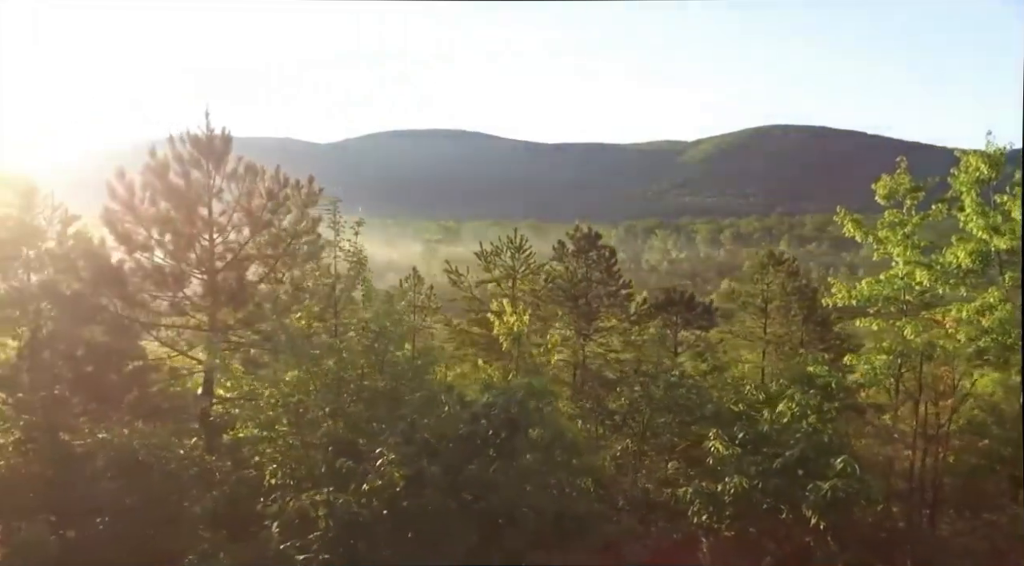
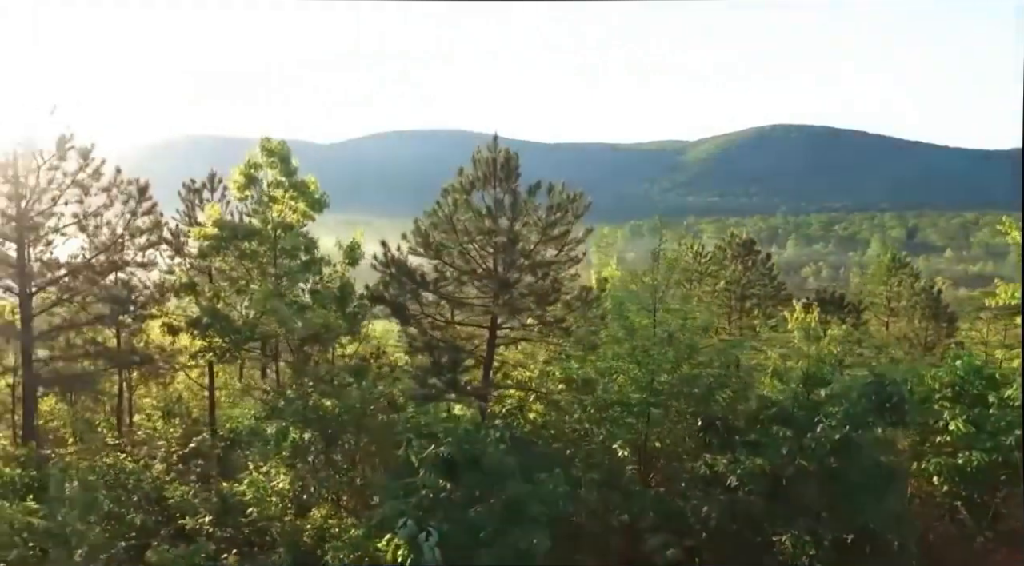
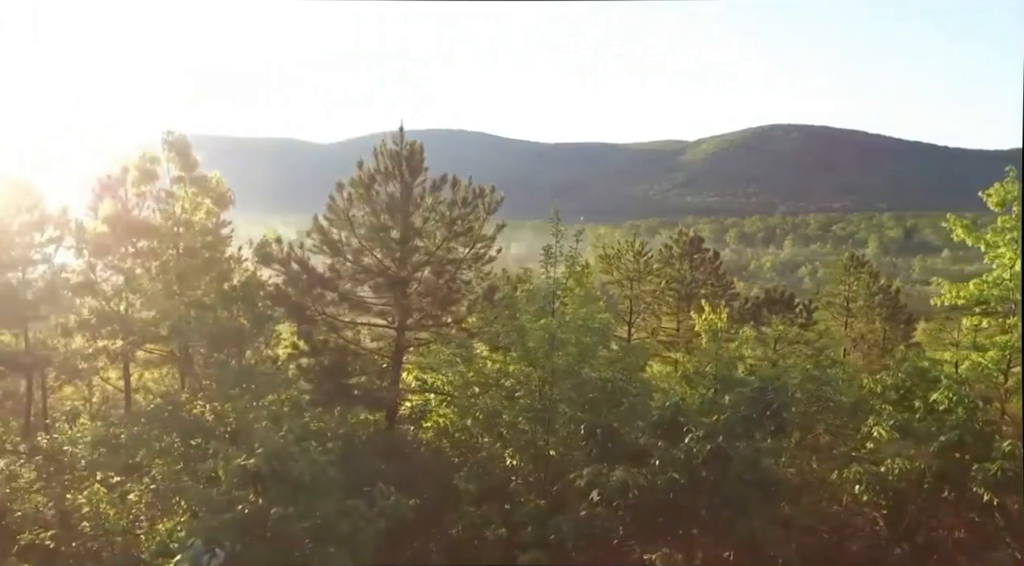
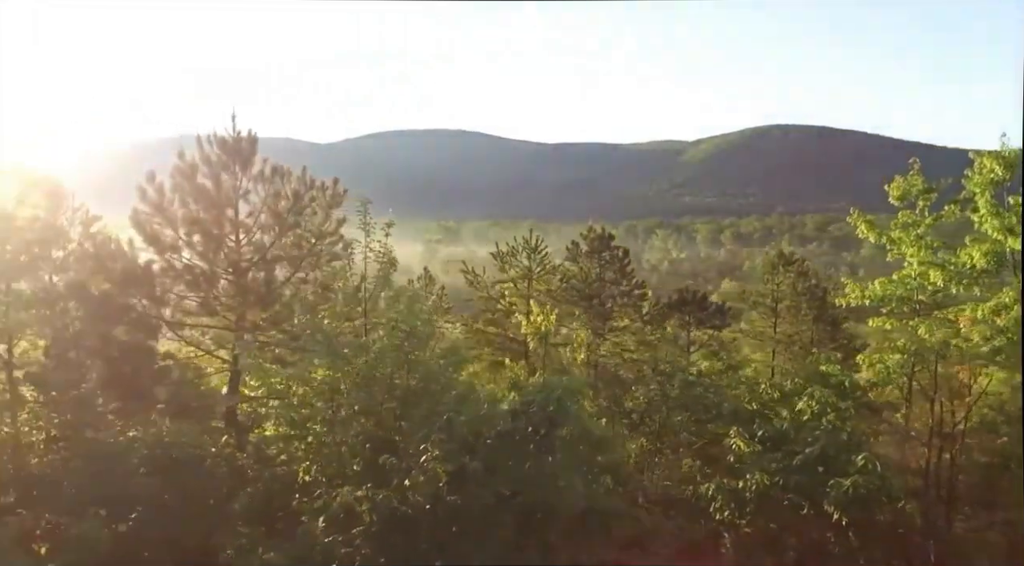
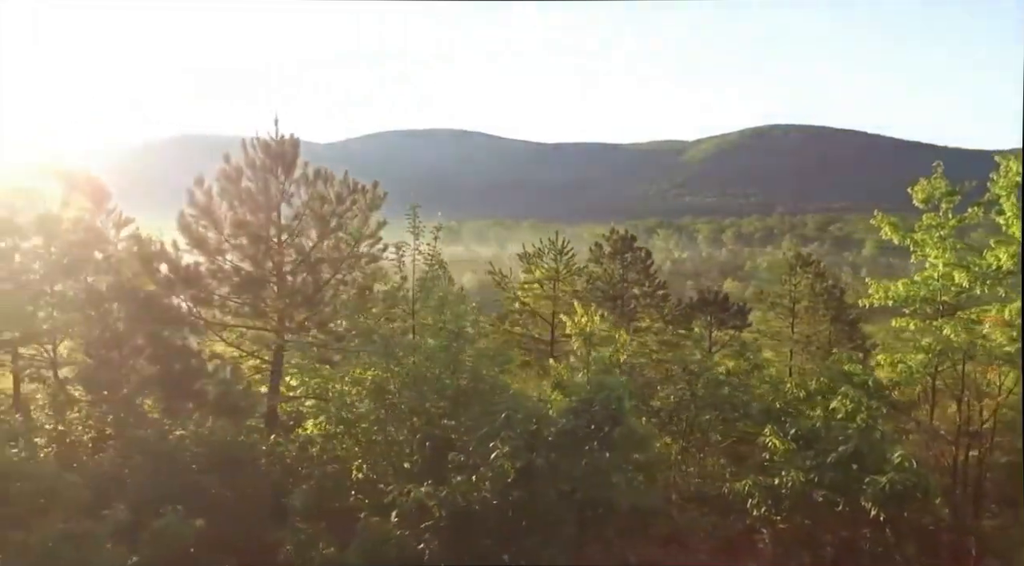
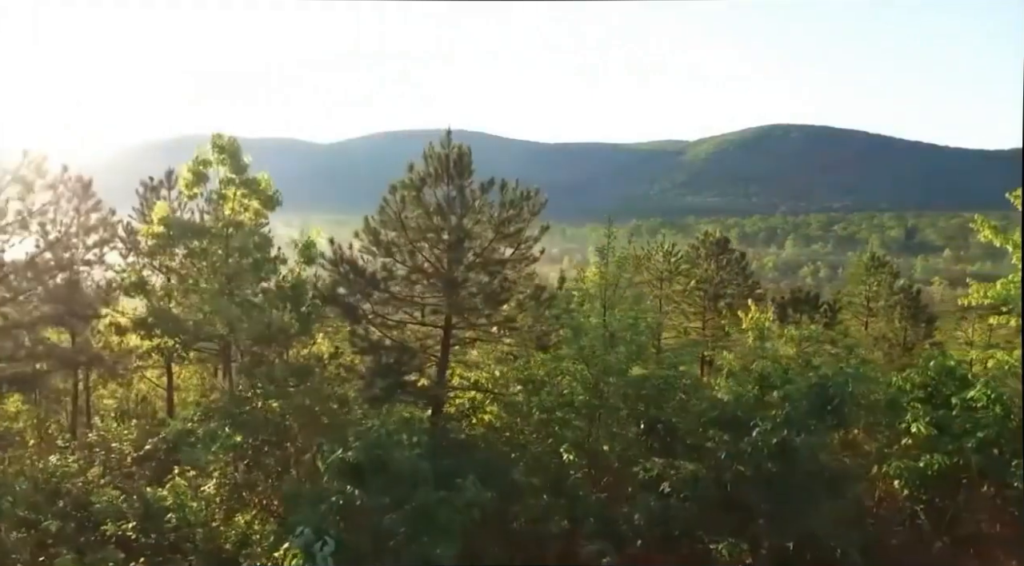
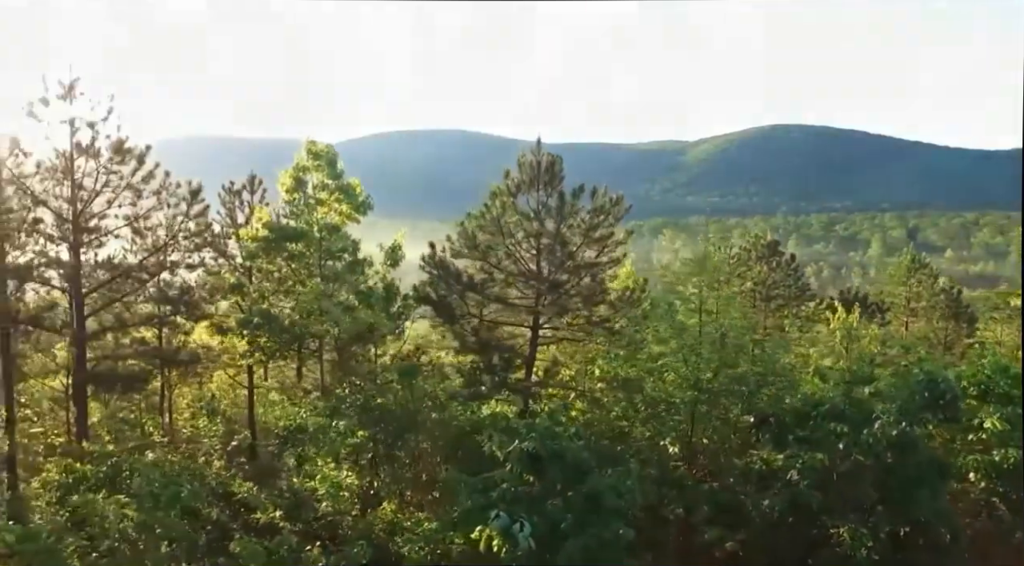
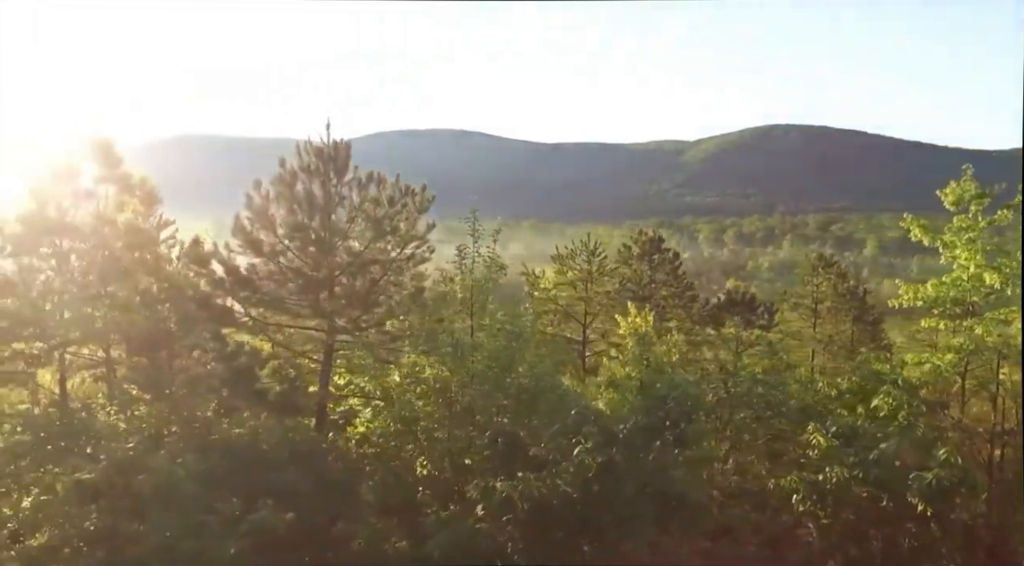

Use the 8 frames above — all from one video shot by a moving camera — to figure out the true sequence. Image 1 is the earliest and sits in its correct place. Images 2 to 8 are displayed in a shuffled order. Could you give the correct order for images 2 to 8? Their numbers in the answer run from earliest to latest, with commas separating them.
4, 5, 8, 3, 6, 2, 7
